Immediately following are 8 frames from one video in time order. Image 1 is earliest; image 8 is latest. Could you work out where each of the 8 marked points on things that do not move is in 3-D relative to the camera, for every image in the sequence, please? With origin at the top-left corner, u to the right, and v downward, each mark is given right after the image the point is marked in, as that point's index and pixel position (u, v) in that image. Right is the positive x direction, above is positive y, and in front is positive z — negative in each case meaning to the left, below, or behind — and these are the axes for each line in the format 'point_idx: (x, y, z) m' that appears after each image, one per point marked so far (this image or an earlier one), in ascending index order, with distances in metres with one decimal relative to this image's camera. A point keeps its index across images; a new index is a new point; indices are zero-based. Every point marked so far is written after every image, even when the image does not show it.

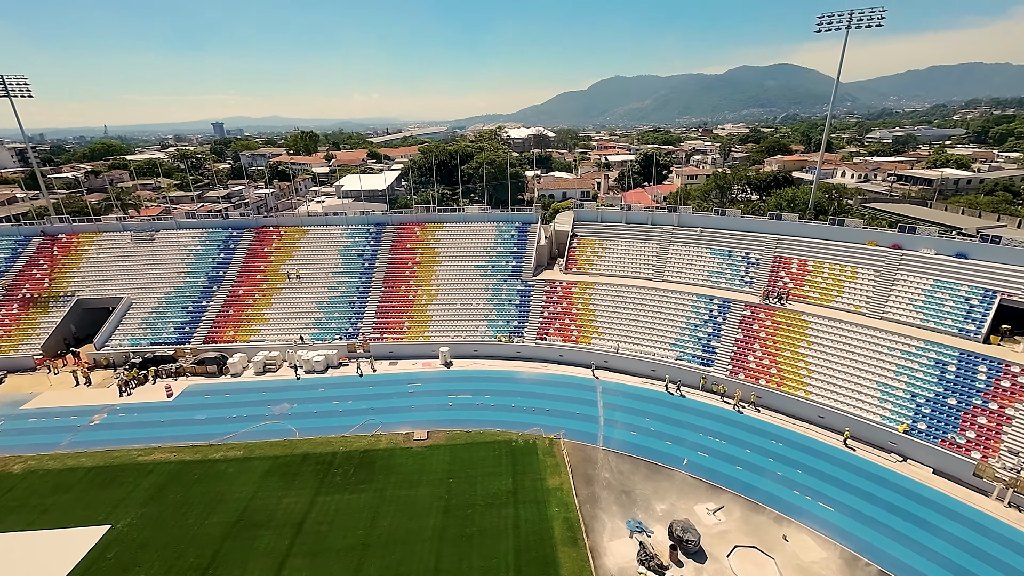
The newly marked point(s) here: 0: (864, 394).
0: (+17.2, -5.2, +19.8) m
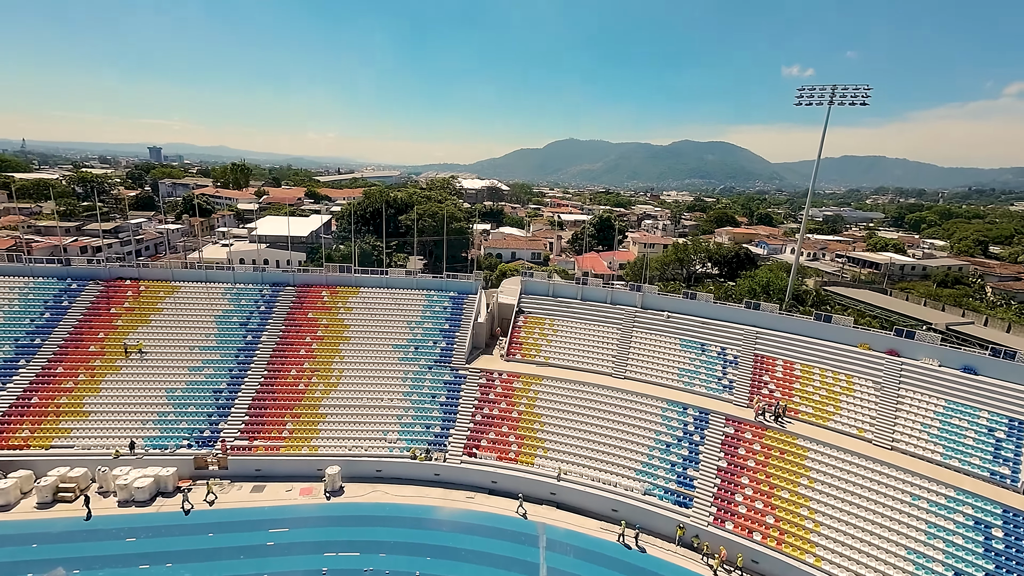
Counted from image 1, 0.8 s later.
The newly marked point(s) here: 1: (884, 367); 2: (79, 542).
0: (+13.8, -10.1, +14.6) m
1: (+18.3, -3.8, +19.8) m
2: (-18.3, -10.7, +17.1) m
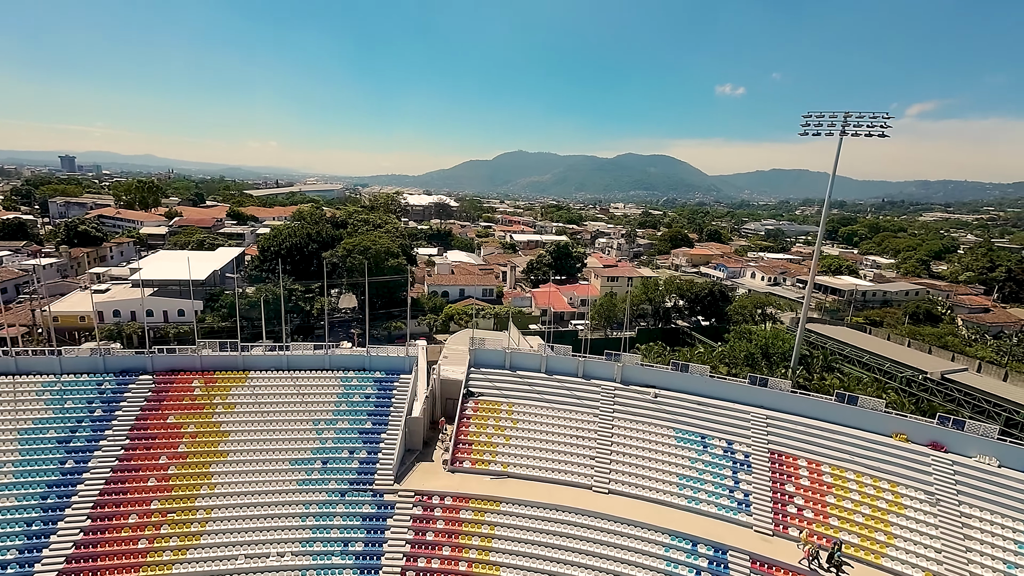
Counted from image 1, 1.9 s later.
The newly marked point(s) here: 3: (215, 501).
0: (+12.6, -13.2, +9.7) m
1: (+16.2, -6.9, +15.6) m
2: (-19.5, -15.0, +8.6) m
3: (-12.4, -8.9, +17.0) m
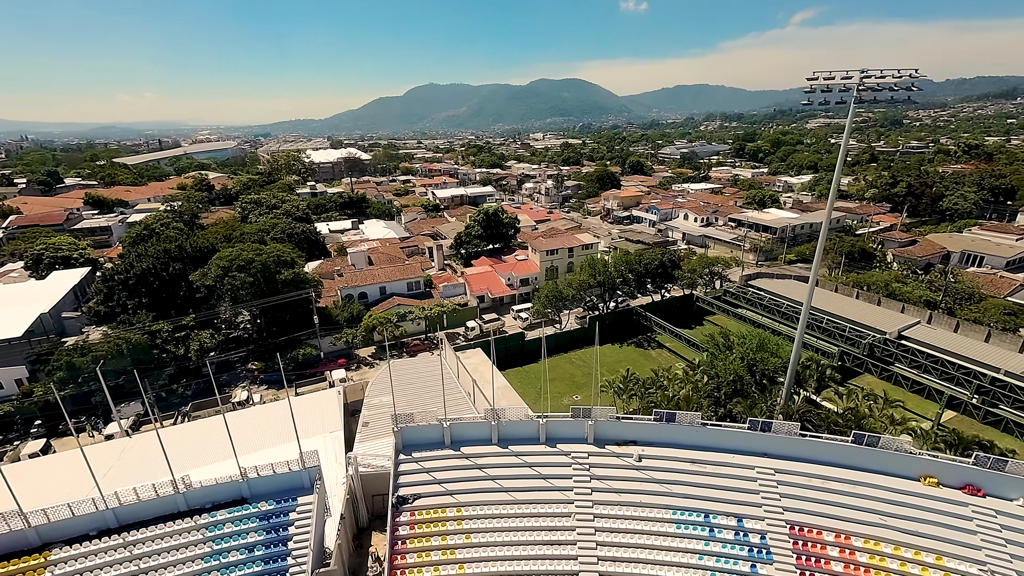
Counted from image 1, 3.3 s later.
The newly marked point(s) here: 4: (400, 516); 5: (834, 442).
0: (+13.1, -15.0, +7.7) m
1: (+14.9, -7.5, +13.0) m
2: (-17.8, -21.7, +2.1) m
3: (-13.1, -13.6, +10.5) m
4: (-4.3, -8.8, +15.5) m
5: (+11.8, -5.7, +14.8) m
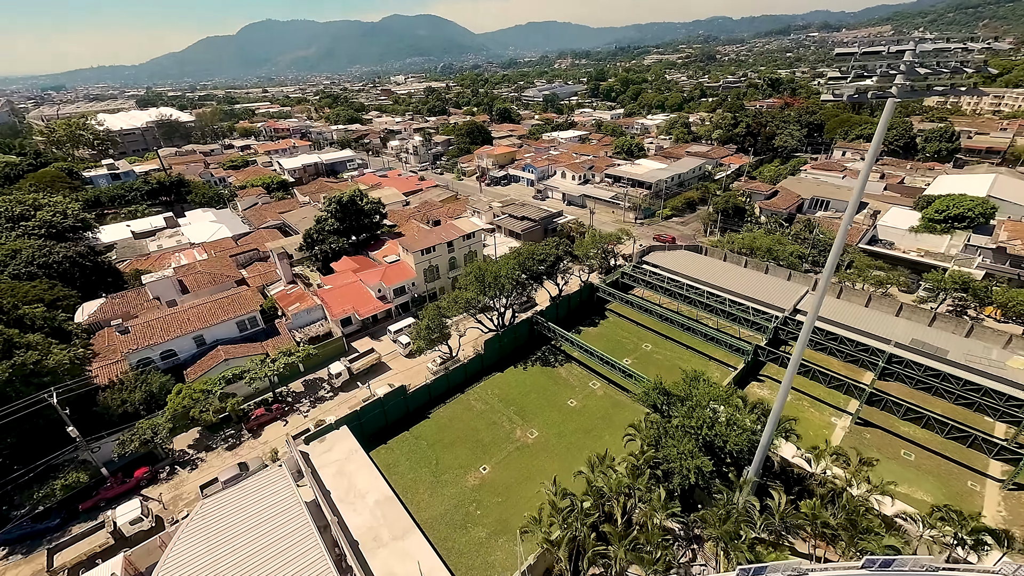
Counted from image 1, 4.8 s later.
0: (+13.4, -17.5, +5.5) m
1: (+12.6, -9.4, +10.1) m
2: (-13.6, -29.8, -6.9) m
3: (-12.5, -20.3, +1.2) m
4: (-6.2, -13.6, +7.7) m
5: (+8.9, -8.0, +10.7) m
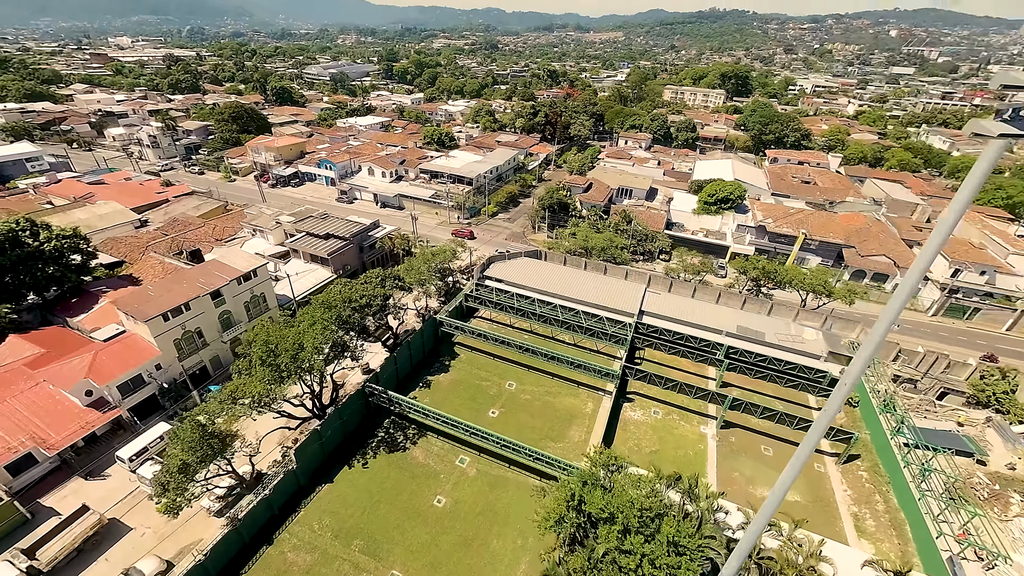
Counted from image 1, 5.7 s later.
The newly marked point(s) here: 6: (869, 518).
0: (+15.1, -18.7, +5.1) m
1: (+11.3, -10.9, +8.5) m
2: (-2.4, -35.2, -16.3) m
3: (-6.1, -25.7, -9.0) m
4: (-4.0, -18.1, -1.1) m
5: (+7.5, -10.0, +7.5) m
6: (+17.0, -10.9, +19.1) m
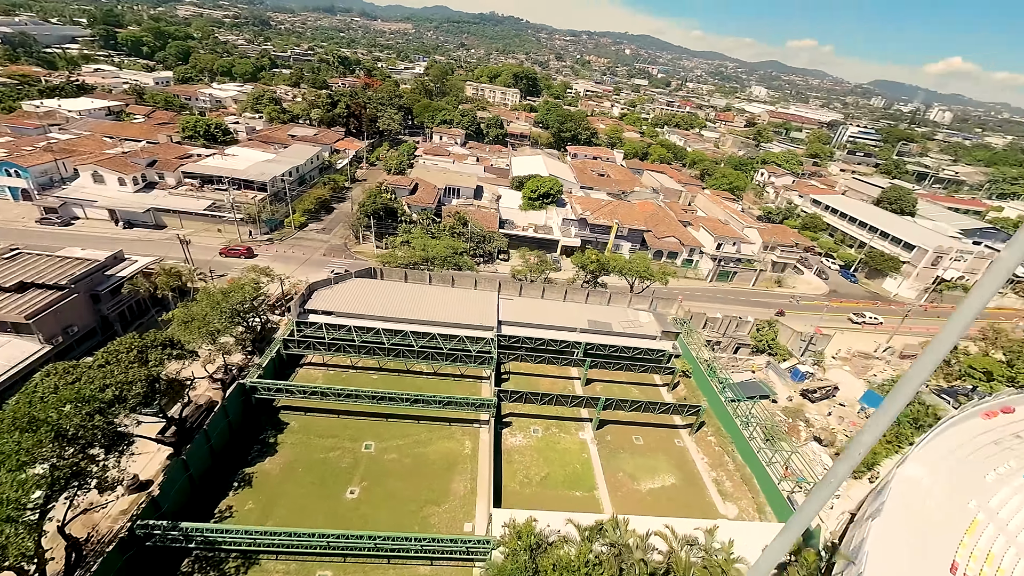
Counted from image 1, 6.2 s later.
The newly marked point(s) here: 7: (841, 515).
0: (+16.5, -18.0, +8.5) m
1: (+10.7, -10.9, +9.6) m
2: (+11.9, -36.5, -17.5) m
3: (+4.2, -27.7, -12.8) m
4: (+1.8, -20.0, -5.0) m
5: (+7.5, -10.6, +7.1) m
6: (+11.5, -10.2, +21.6) m
7: (+15.8, -10.9, +19.3) m
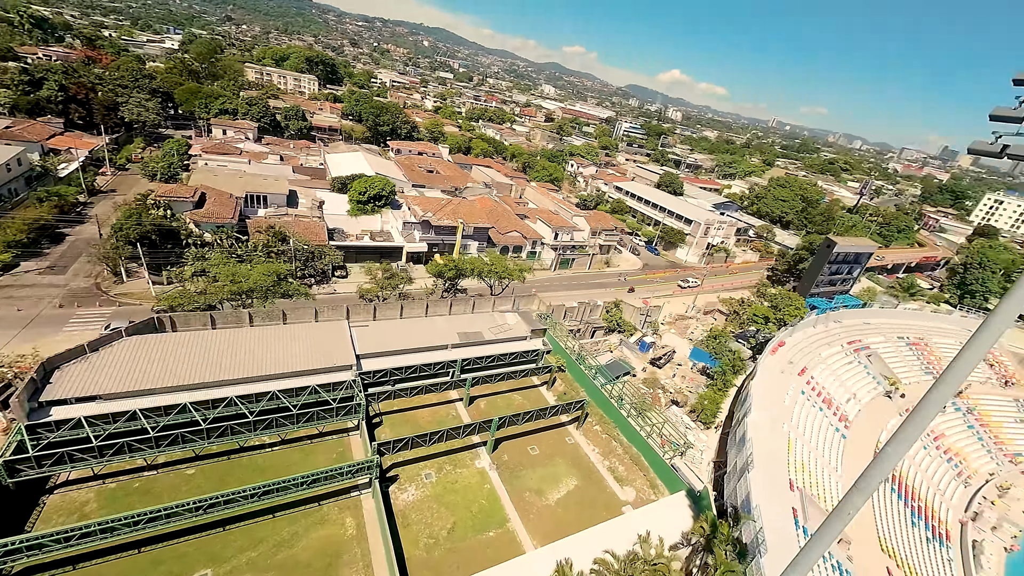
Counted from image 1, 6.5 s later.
0: (+16.9, -16.6, +13.0) m
1: (+10.1, -10.5, +11.5) m
2: (+25.5, -35.3, -11.8) m
3: (+15.4, -27.8, -10.9) m
4: (+9.0, -20.7, -5.0) m
5: (+8.2, -10.6, +7.9) m
6: (+6.0, -9.9, +22.8) m
7: (+10.9, -9.9, +22.4) m
